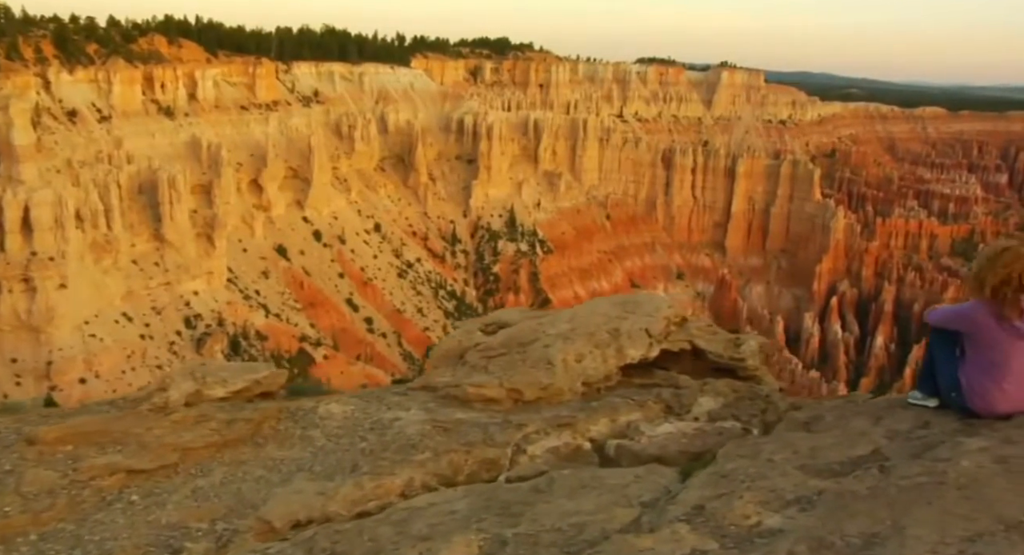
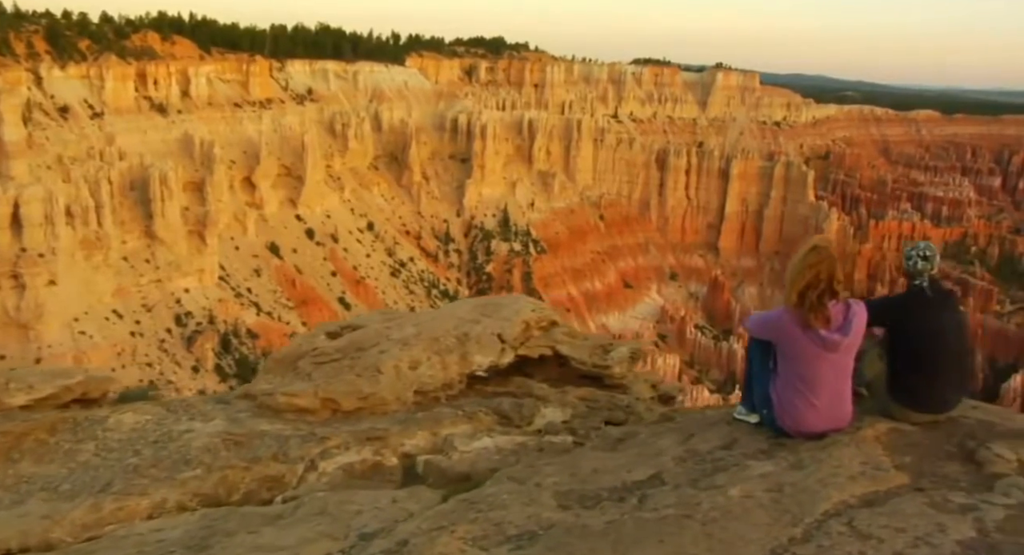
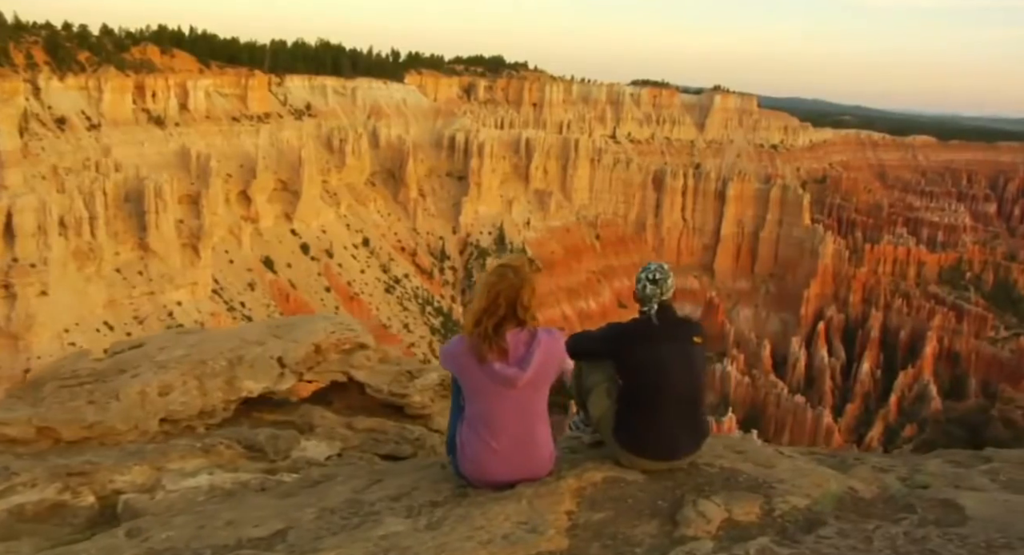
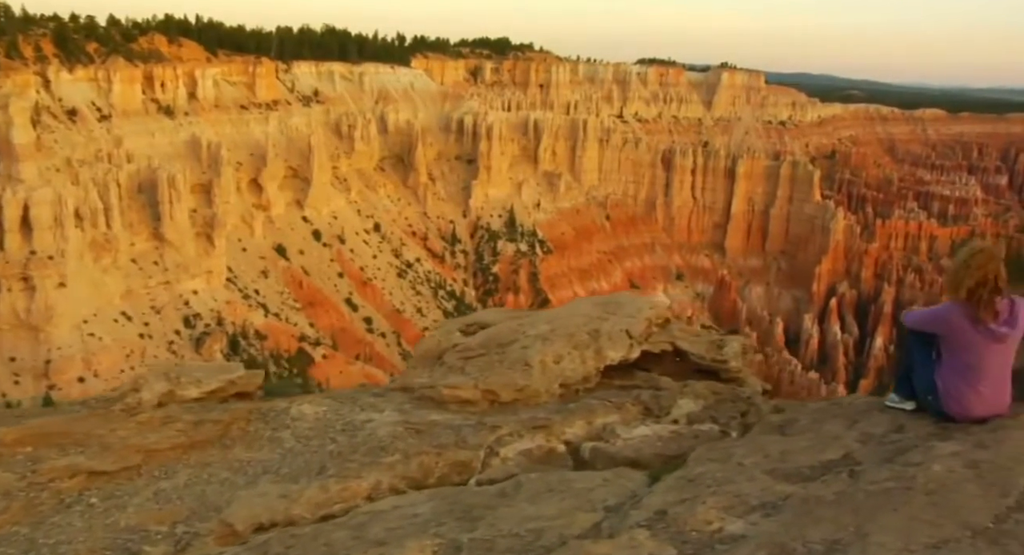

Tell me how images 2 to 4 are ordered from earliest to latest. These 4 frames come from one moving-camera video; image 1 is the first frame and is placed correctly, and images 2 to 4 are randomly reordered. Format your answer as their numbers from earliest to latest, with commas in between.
4, 2, 3
